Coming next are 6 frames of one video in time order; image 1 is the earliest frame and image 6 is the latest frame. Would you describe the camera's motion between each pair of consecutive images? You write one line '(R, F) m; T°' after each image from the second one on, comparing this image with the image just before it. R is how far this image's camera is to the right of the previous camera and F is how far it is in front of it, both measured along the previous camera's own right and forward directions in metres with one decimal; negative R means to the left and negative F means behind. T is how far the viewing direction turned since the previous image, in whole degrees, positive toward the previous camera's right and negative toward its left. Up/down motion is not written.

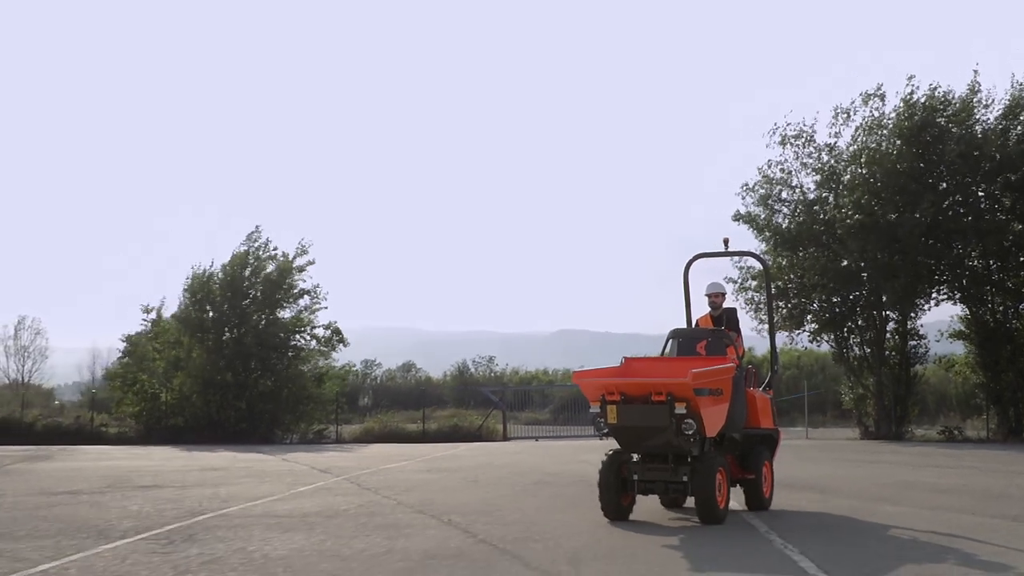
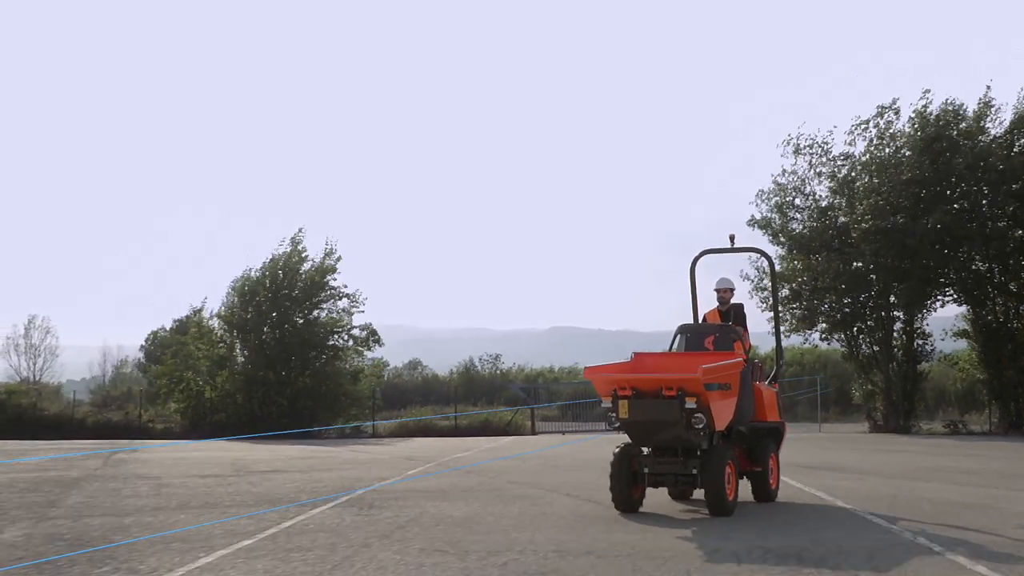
(-1.0, -1.6) m; 0°
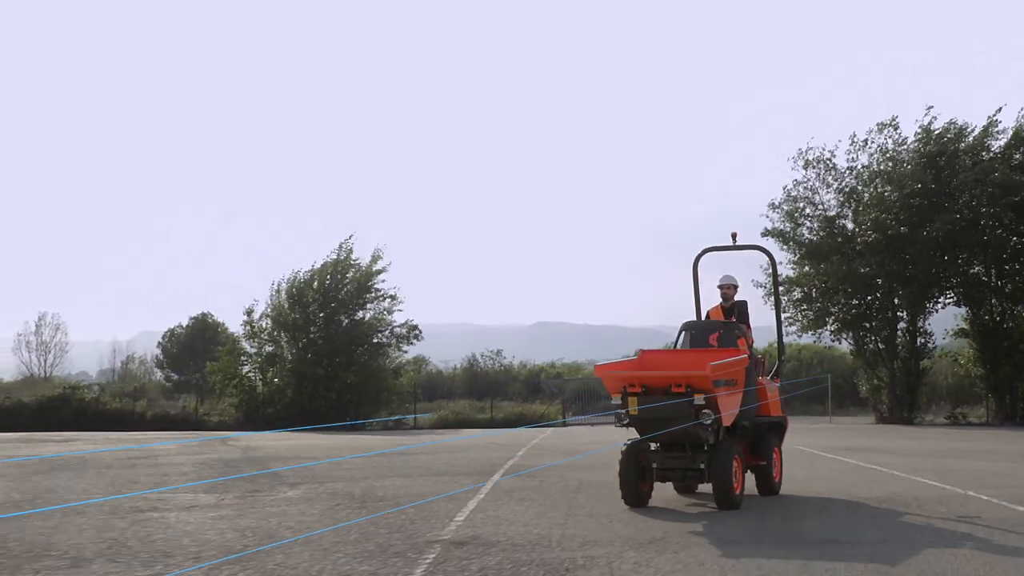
(-1.5, -2.3) m; +1°
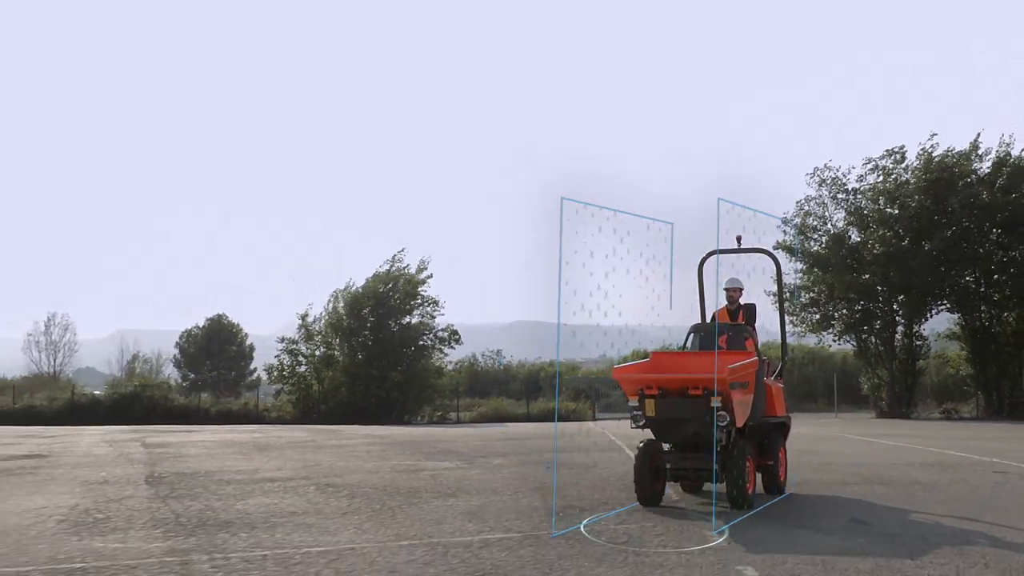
(-2.1, -3.2) m; +1°
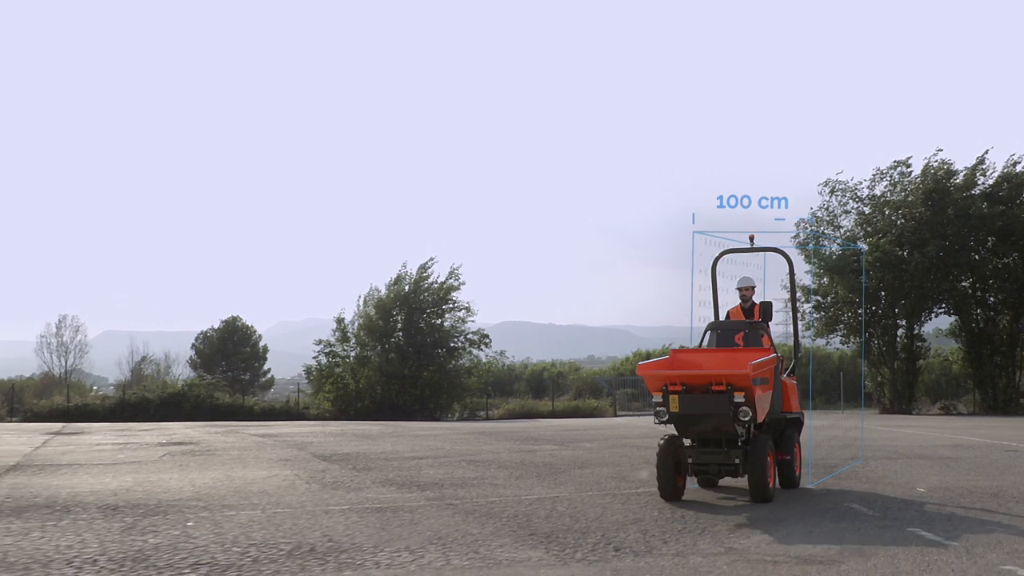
(-1.4, -2.3) m; +1°
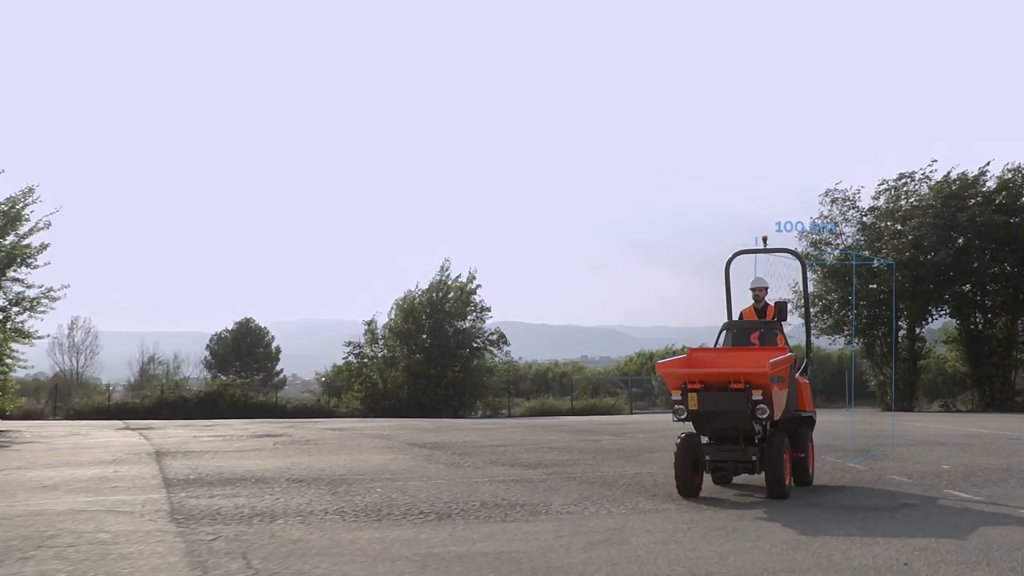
(-1.1, -1.9) m; 0°
